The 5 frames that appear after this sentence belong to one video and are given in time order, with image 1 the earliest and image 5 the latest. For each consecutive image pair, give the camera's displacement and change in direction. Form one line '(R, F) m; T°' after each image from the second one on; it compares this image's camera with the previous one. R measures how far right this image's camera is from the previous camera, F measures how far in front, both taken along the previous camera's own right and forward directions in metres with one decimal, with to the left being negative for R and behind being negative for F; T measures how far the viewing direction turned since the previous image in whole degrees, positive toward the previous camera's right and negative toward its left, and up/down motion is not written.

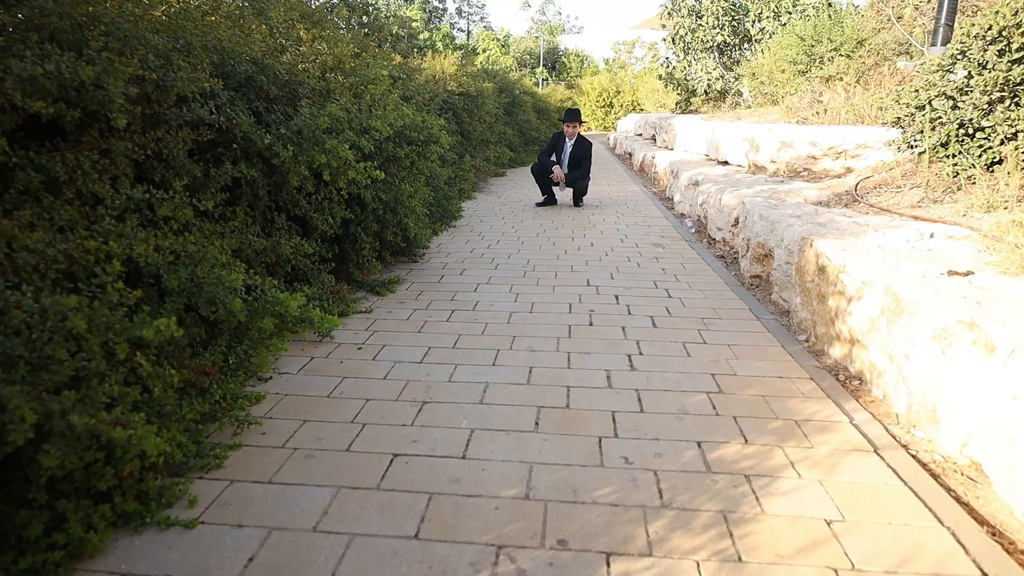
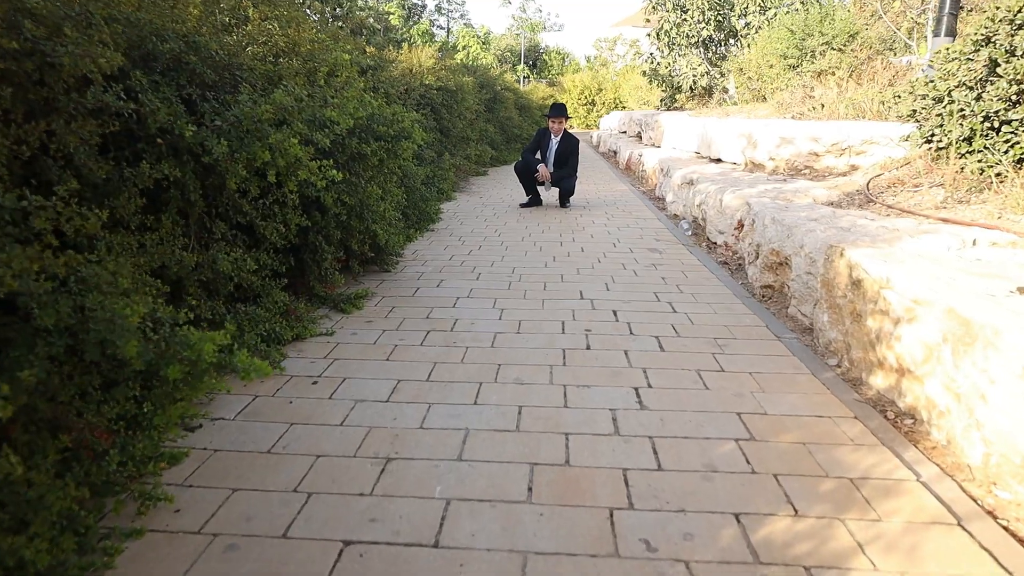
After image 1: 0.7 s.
(0.0, +0.6) m; +1°
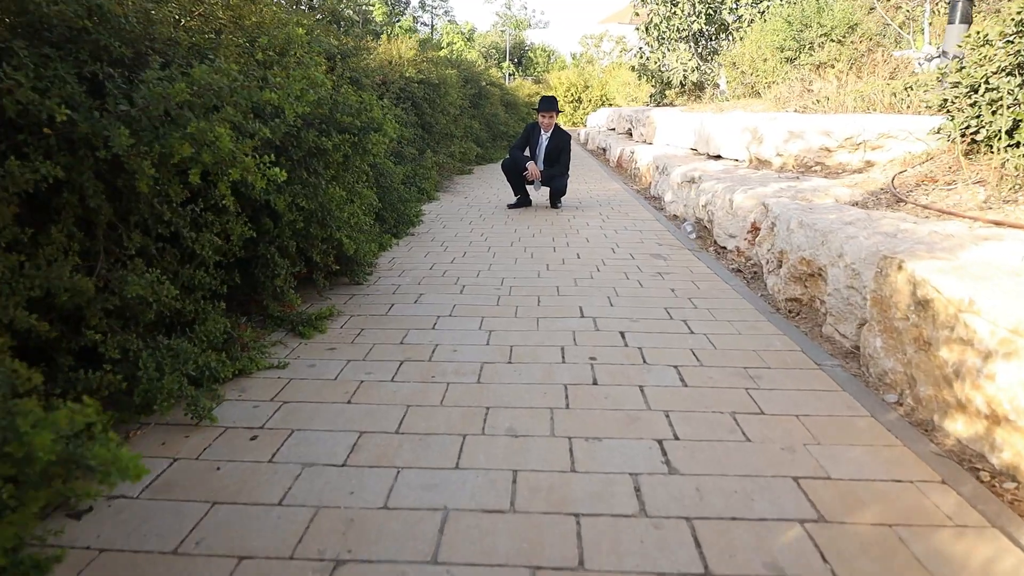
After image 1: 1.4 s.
(0.0, +0.7) m; +1°
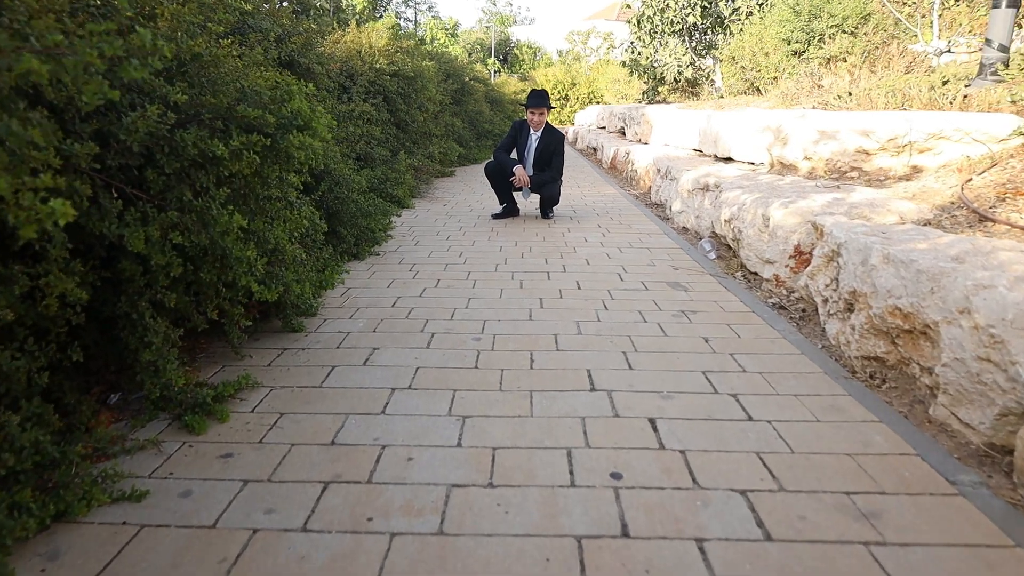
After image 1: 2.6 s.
(0.0, +1.1) m; +1°
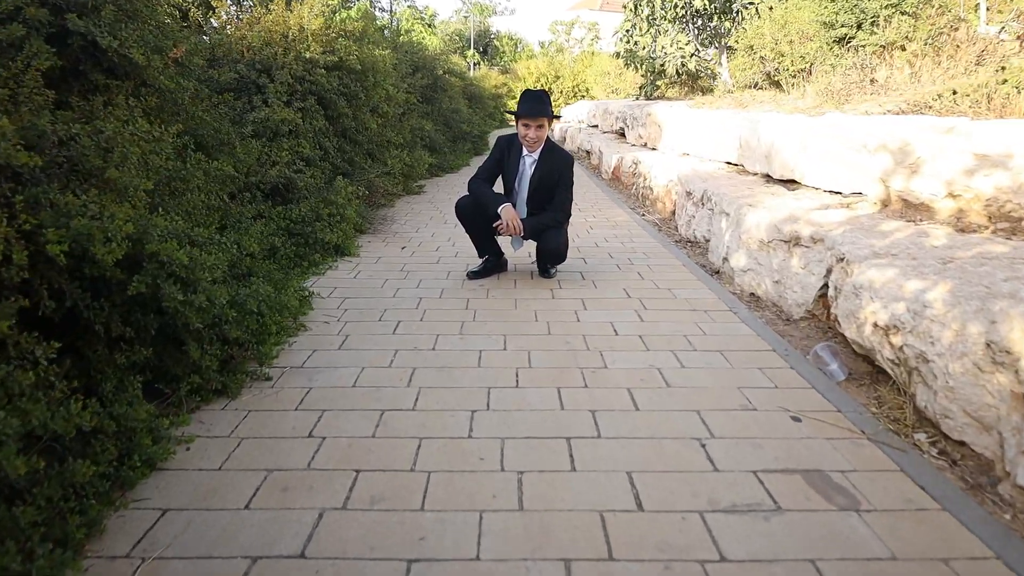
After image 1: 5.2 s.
(0.0, +2.4) m; +1°
